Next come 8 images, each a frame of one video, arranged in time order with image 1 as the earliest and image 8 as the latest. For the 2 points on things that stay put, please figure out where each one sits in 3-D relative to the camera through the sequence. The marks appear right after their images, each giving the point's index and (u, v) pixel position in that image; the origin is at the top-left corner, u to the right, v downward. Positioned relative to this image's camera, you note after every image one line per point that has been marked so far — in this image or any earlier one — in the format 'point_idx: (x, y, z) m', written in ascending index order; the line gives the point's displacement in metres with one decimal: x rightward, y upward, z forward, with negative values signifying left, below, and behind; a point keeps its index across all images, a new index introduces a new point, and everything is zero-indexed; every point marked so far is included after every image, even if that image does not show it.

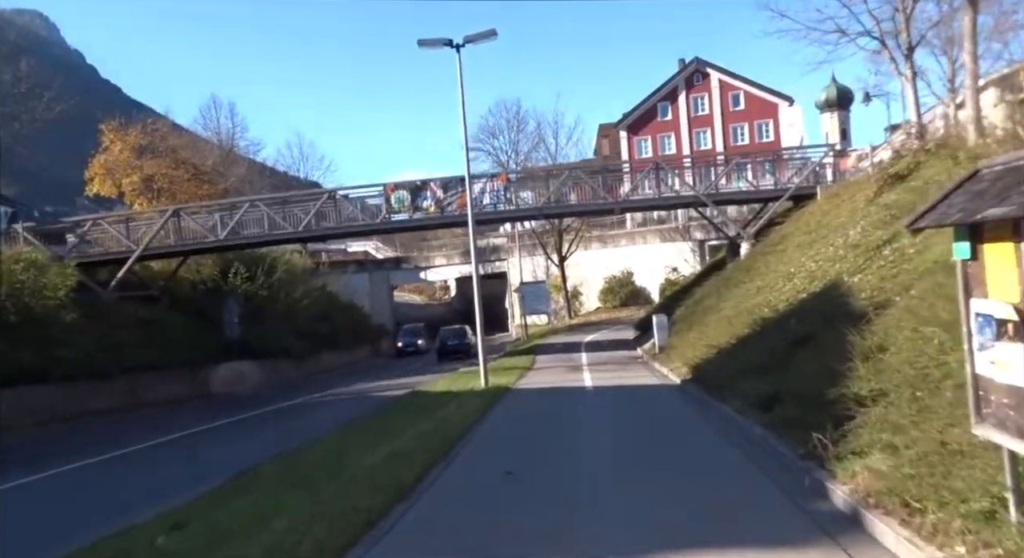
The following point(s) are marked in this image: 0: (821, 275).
0: (+6.9, +0.1, +17.9) m
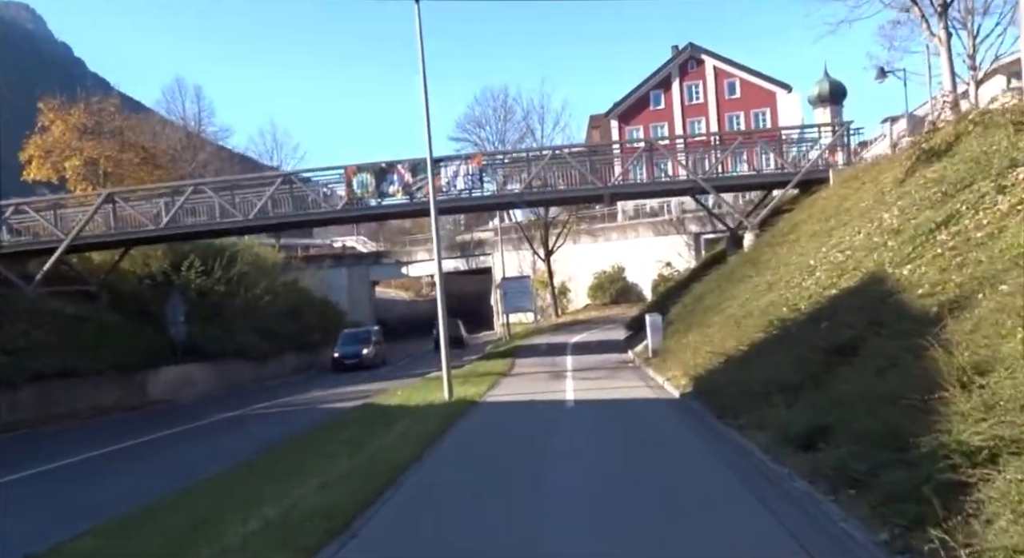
0: (+6.2, +0.2, +14.6) m
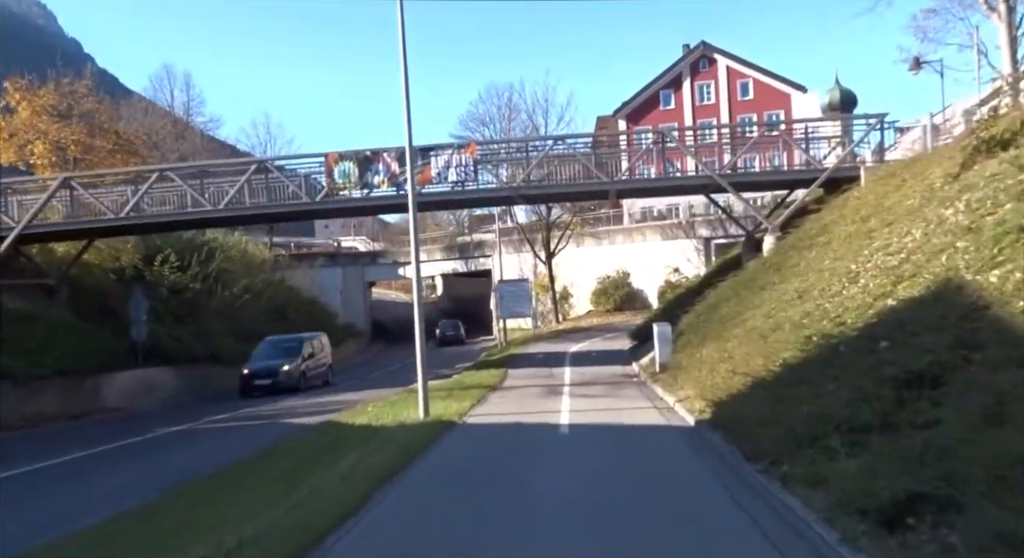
0: (+5.9, +0.1, +11.9) m
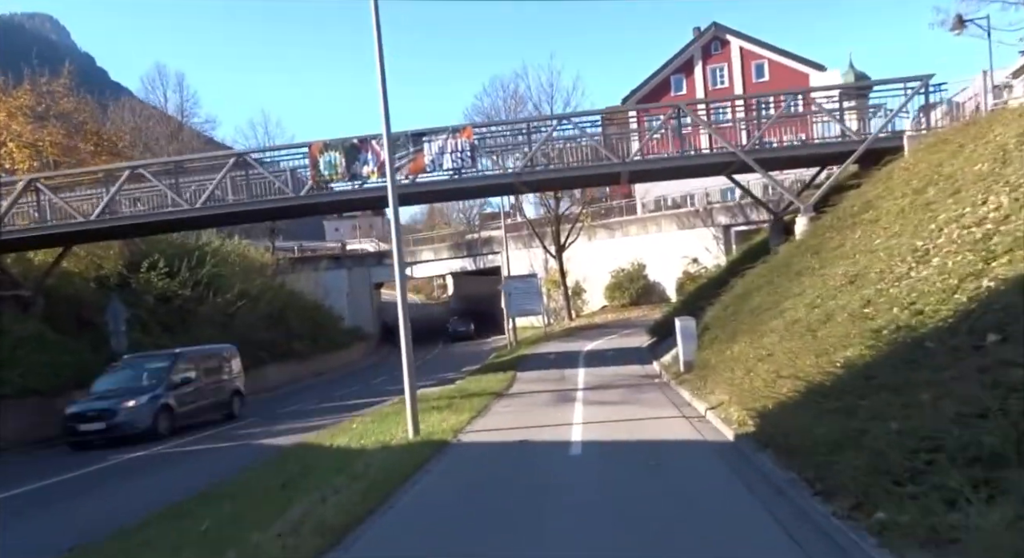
0: (+5.9, +0.4, +9.4) m
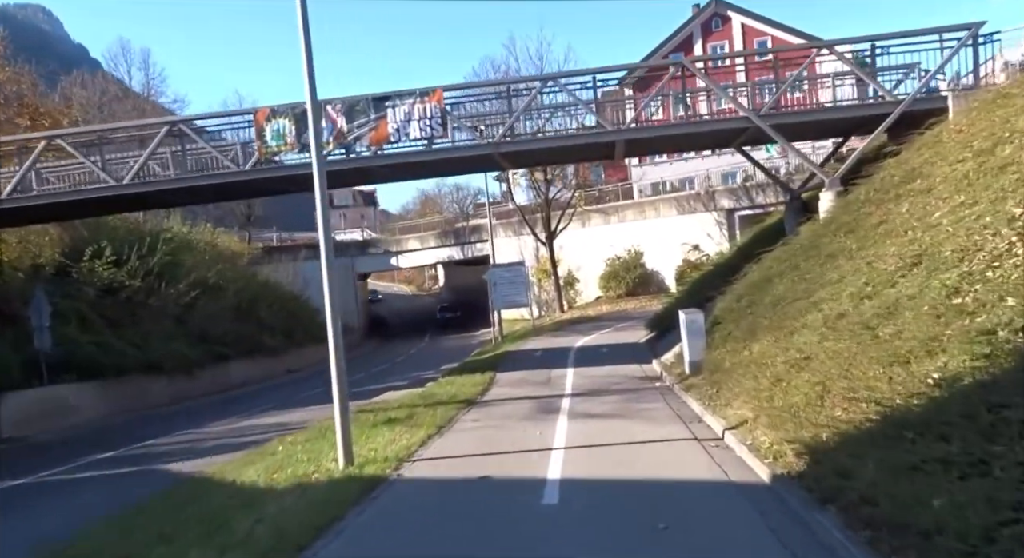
0: (+5.3, +0.6, +6.2) m
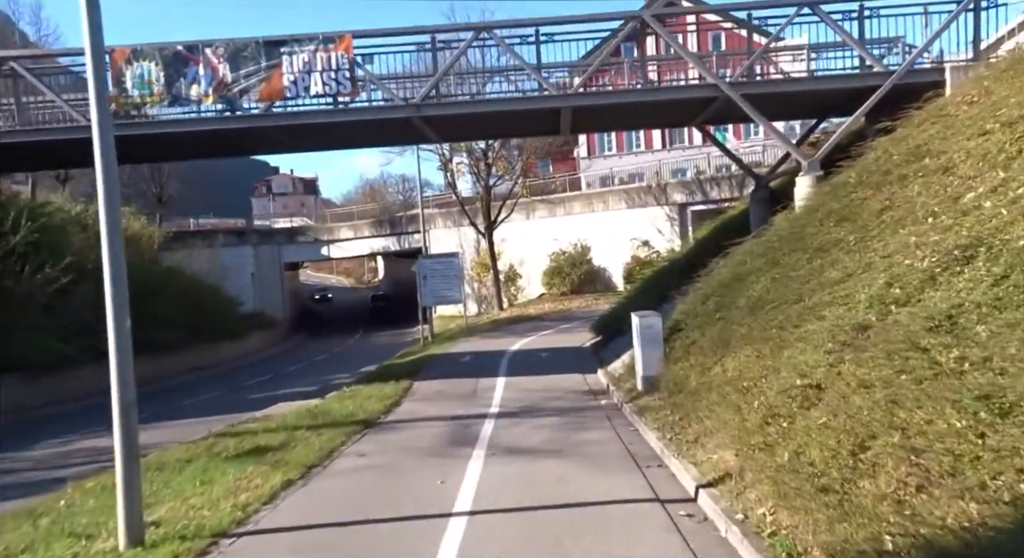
0: (+4.6, +0.5, +3.1) m
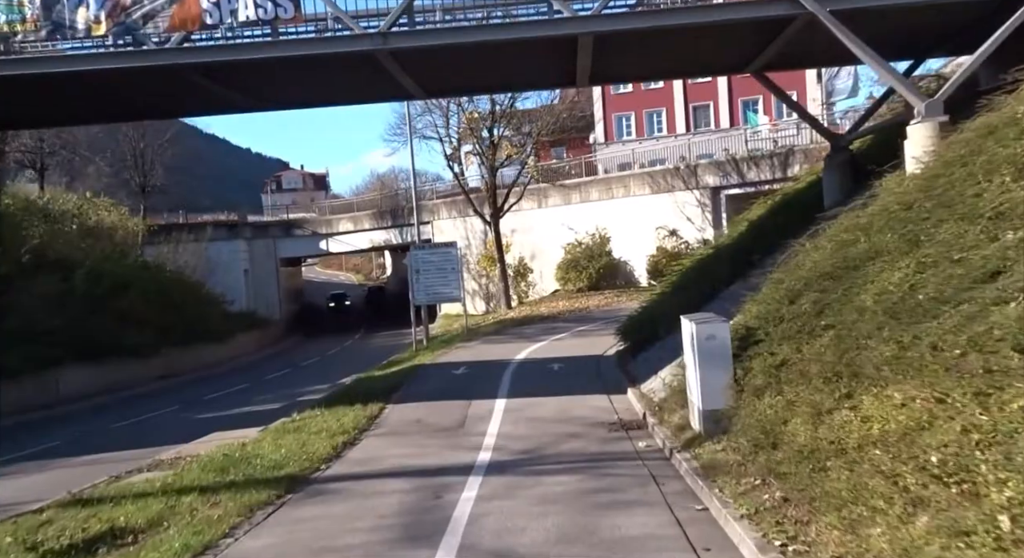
0: (+4.4, +0.6, -1.5) m
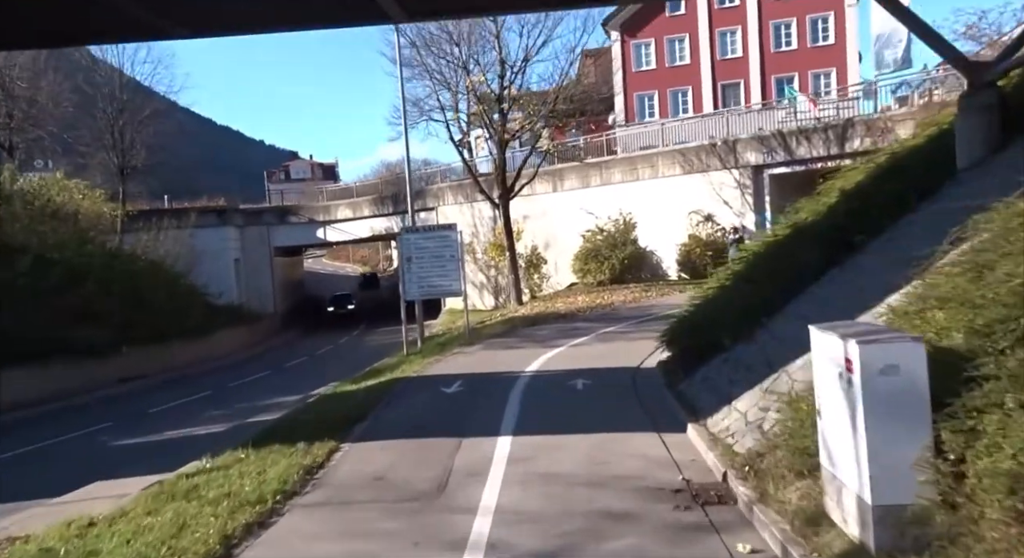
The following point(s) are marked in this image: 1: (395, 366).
0: (+4.2, +0.7, -6.1) m
1: (-2.7, -2.0, +18.4) m
